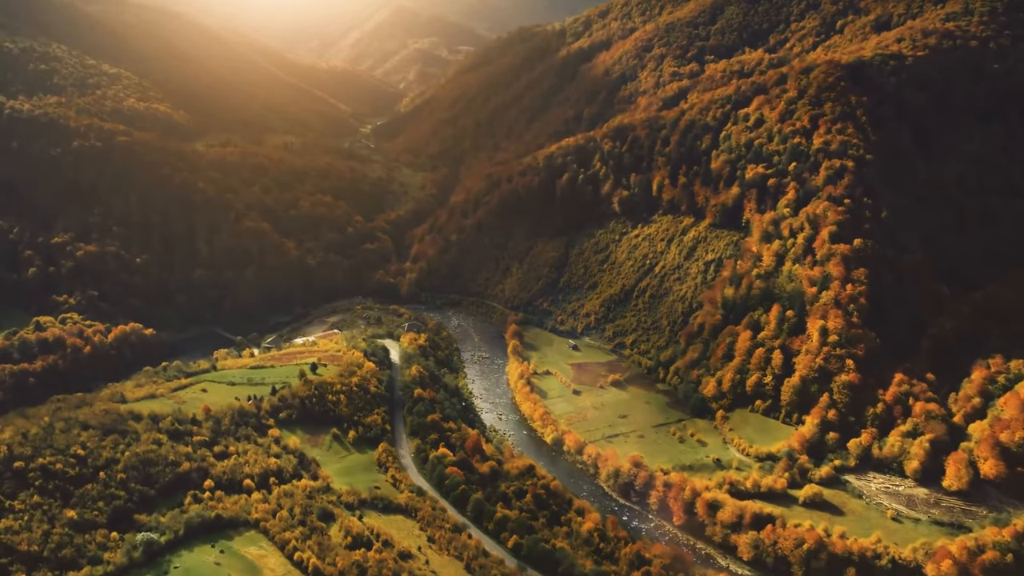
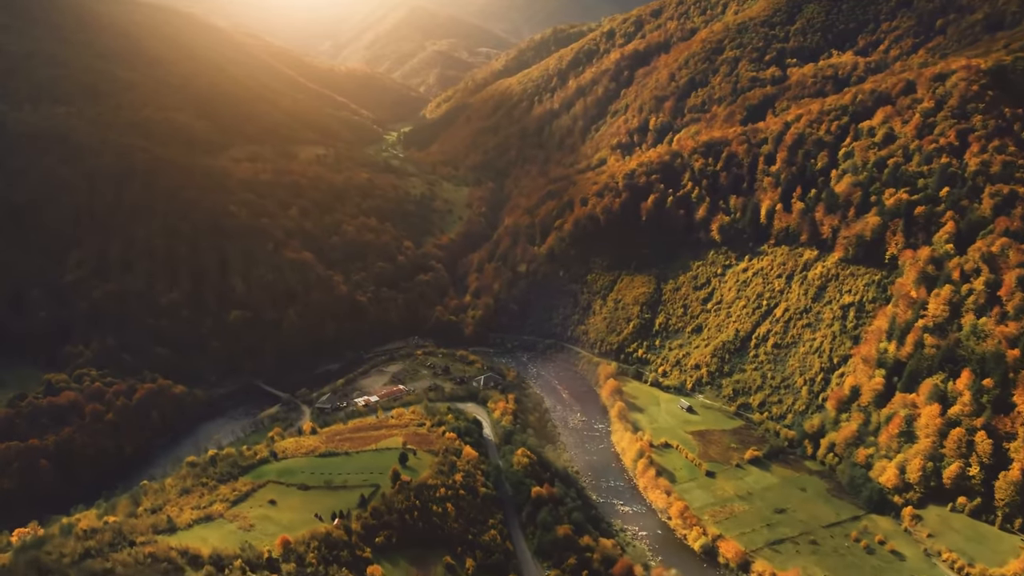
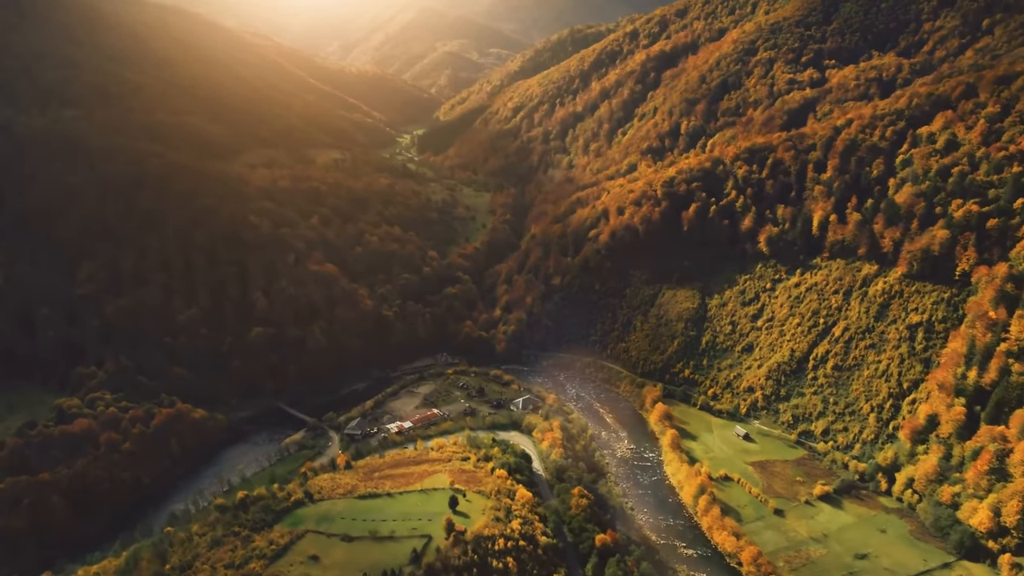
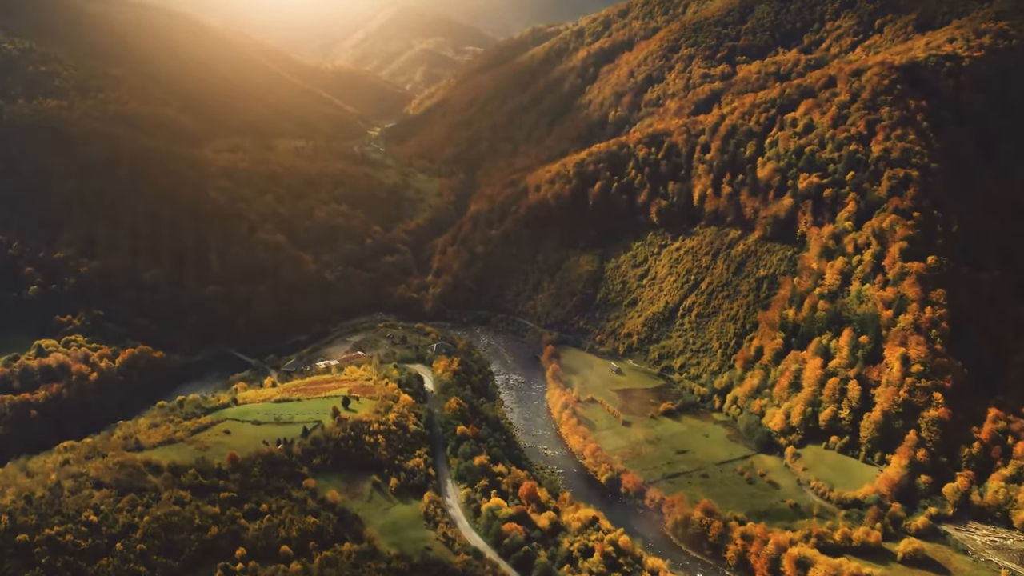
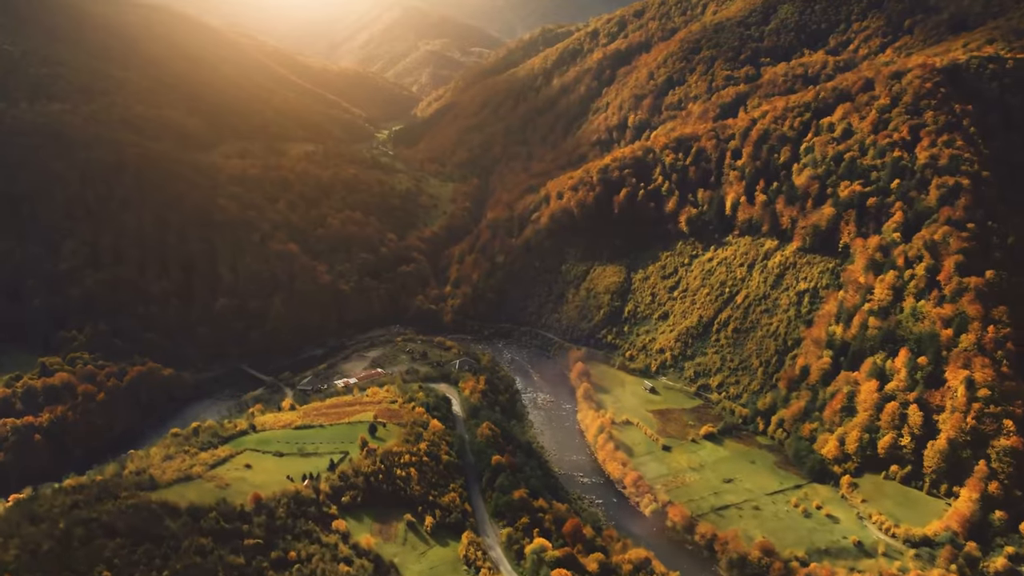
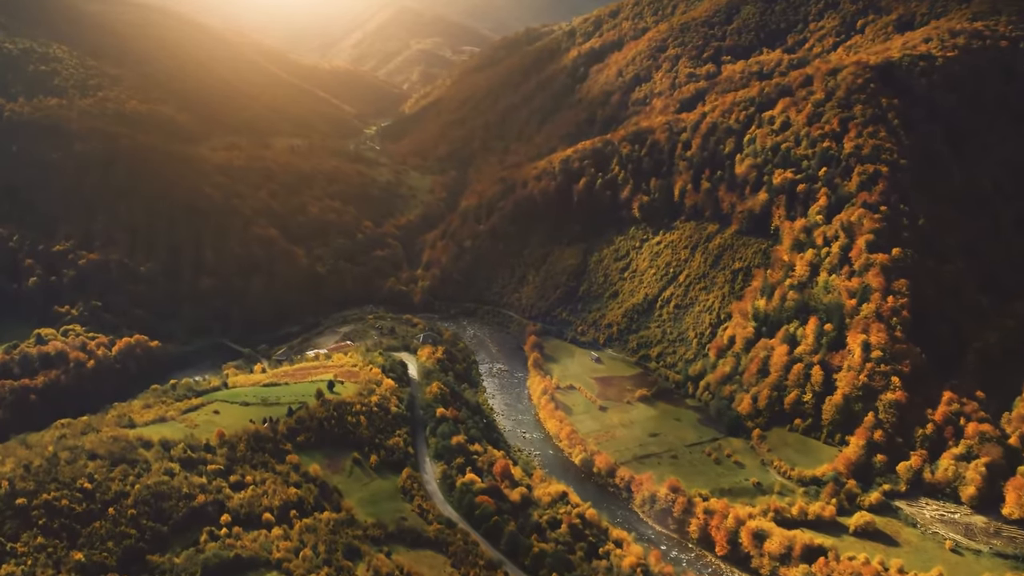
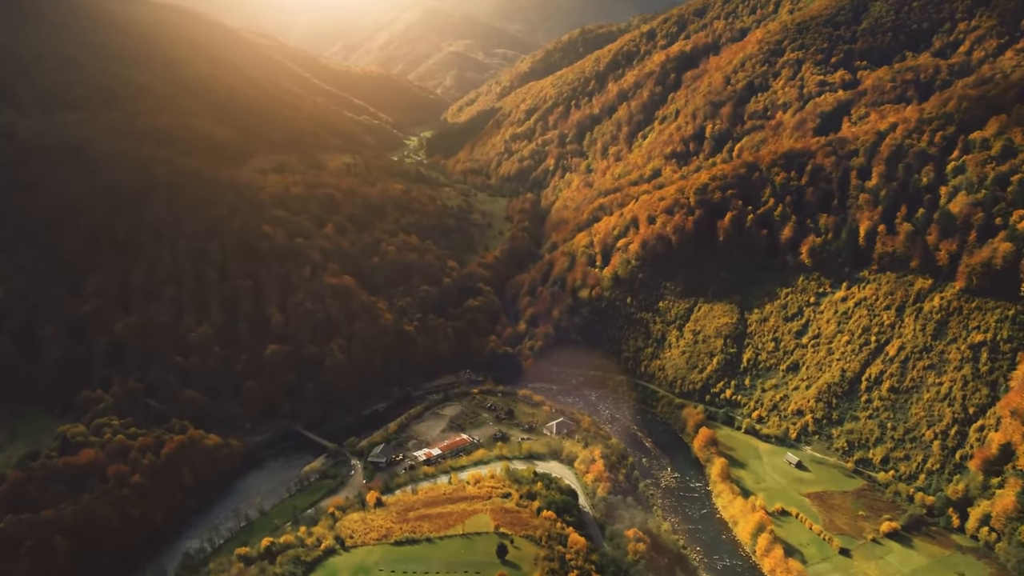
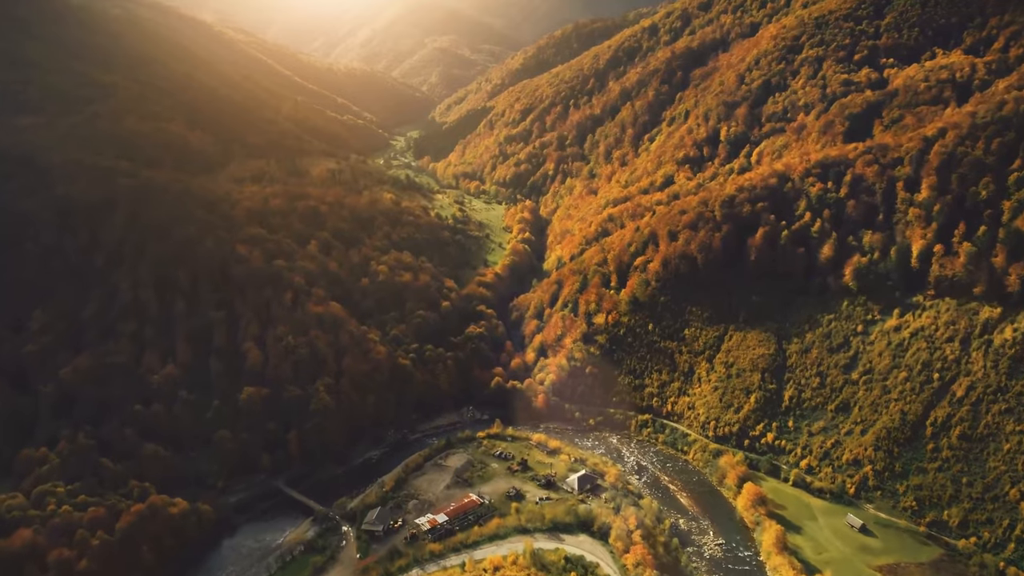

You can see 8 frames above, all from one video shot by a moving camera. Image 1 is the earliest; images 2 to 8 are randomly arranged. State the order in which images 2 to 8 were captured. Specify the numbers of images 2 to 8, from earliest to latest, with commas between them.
6, 4, 5, 2, 3, 7, 8
